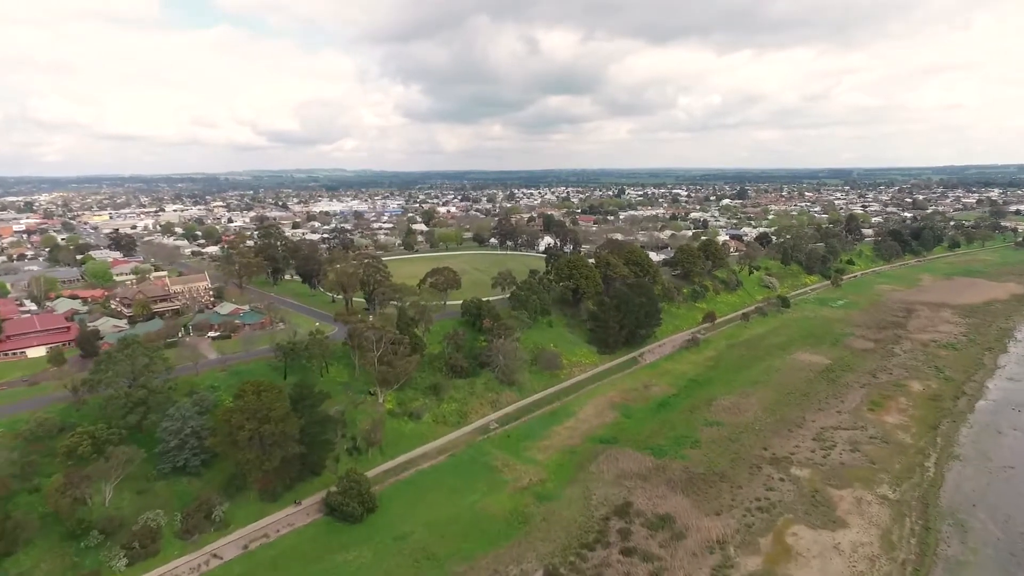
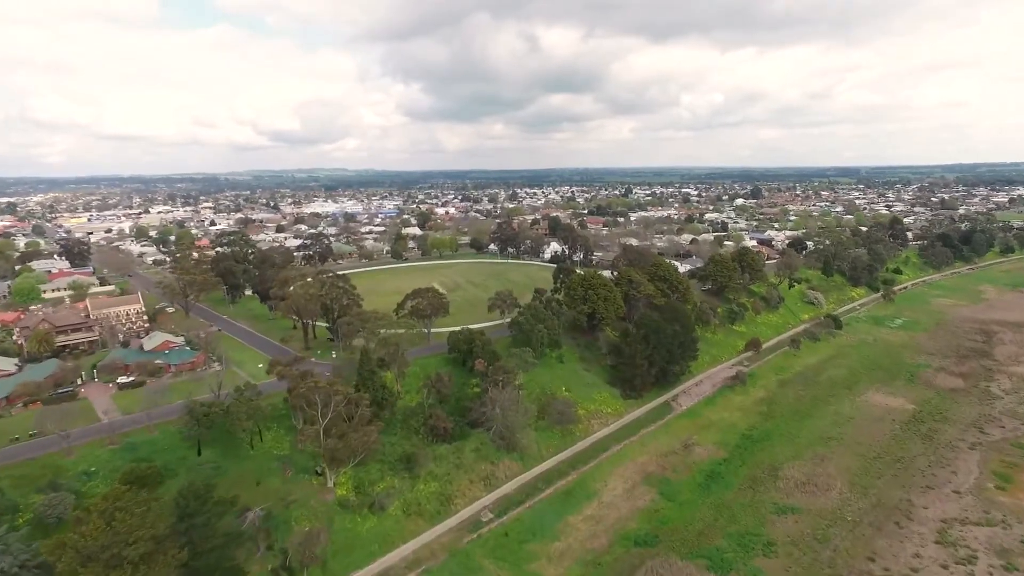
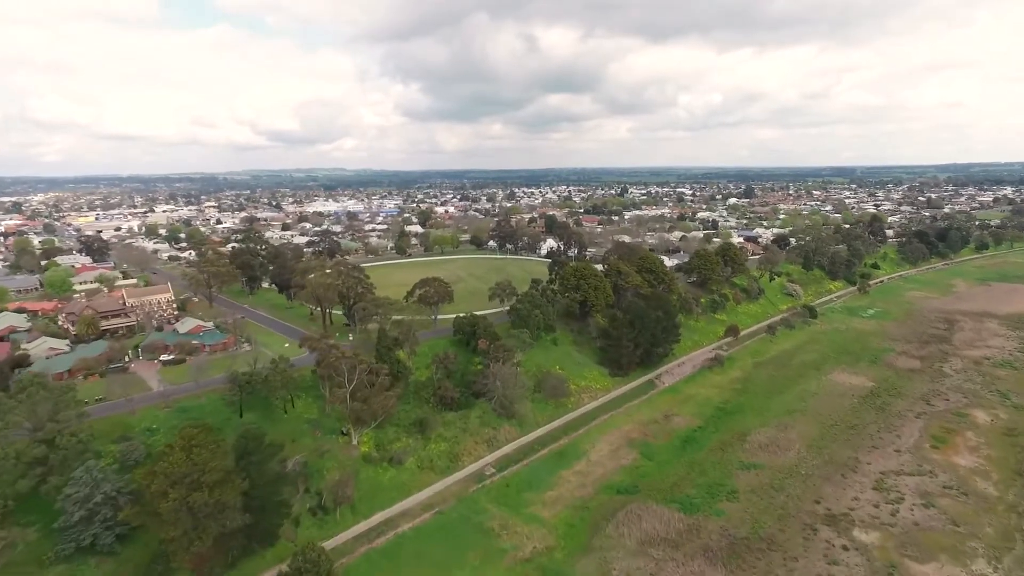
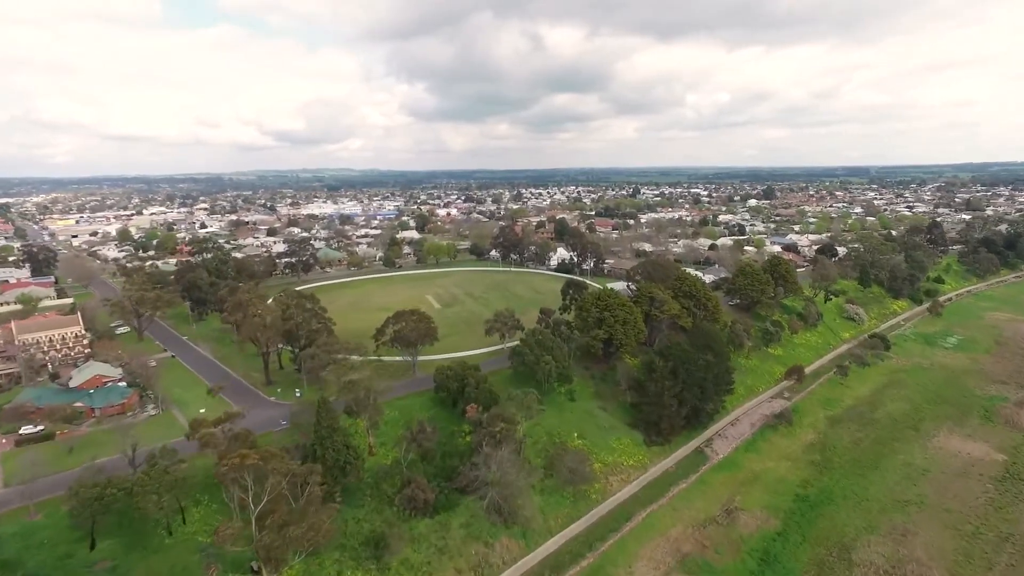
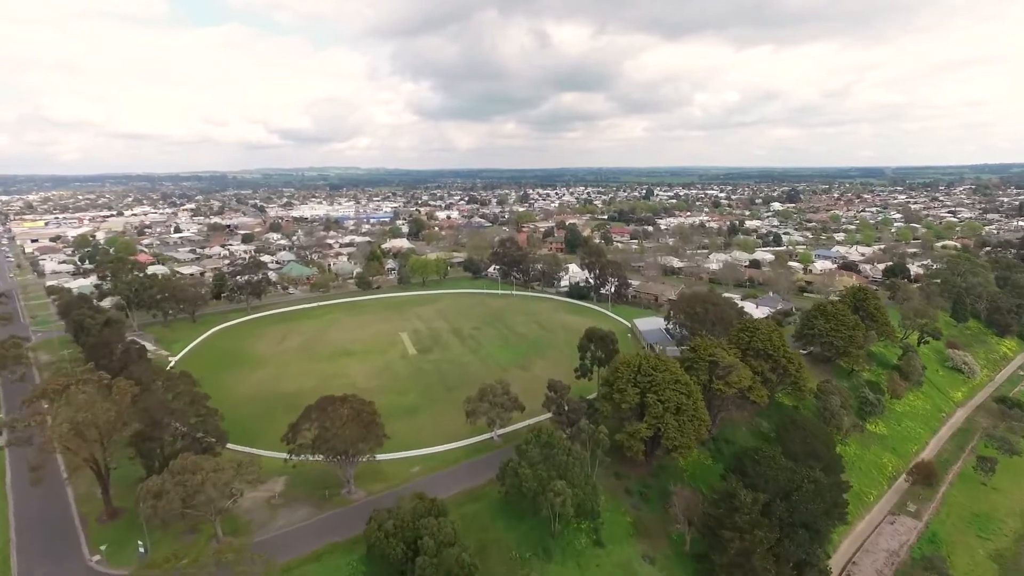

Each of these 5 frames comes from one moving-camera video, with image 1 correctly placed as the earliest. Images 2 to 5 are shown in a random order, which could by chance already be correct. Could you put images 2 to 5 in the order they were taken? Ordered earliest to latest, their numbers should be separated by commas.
3, 2, 4, 5
